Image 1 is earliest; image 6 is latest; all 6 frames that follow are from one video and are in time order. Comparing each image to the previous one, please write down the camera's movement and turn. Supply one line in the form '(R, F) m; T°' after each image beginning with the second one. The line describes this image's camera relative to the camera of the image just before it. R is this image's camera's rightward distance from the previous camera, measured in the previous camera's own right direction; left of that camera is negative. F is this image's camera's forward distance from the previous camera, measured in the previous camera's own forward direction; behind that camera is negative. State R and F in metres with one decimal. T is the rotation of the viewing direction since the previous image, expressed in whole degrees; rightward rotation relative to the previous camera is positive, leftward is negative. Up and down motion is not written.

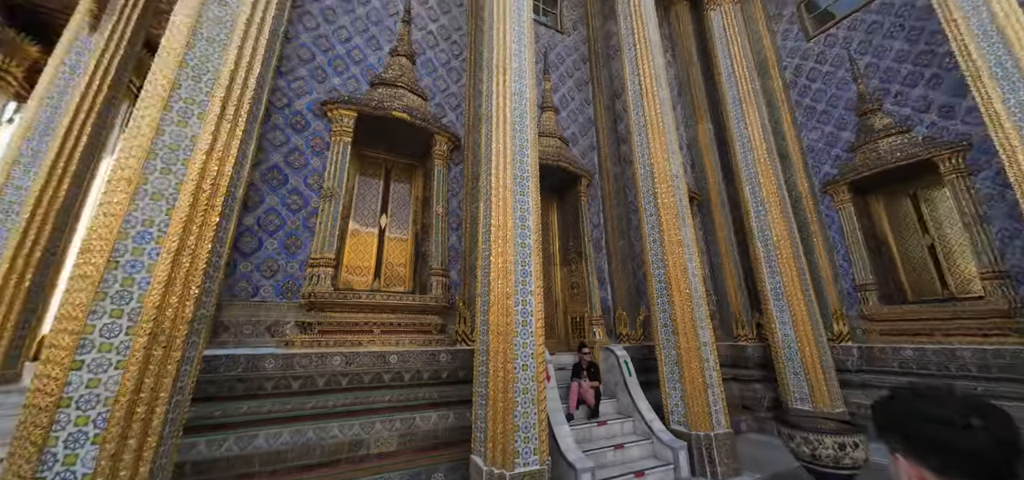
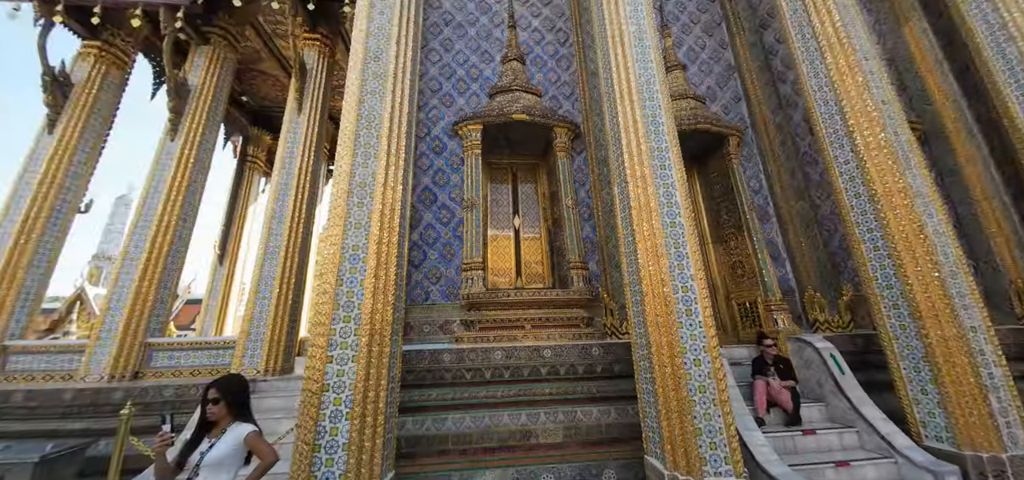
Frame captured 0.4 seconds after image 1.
(-0.1, 0.0) m; -21°
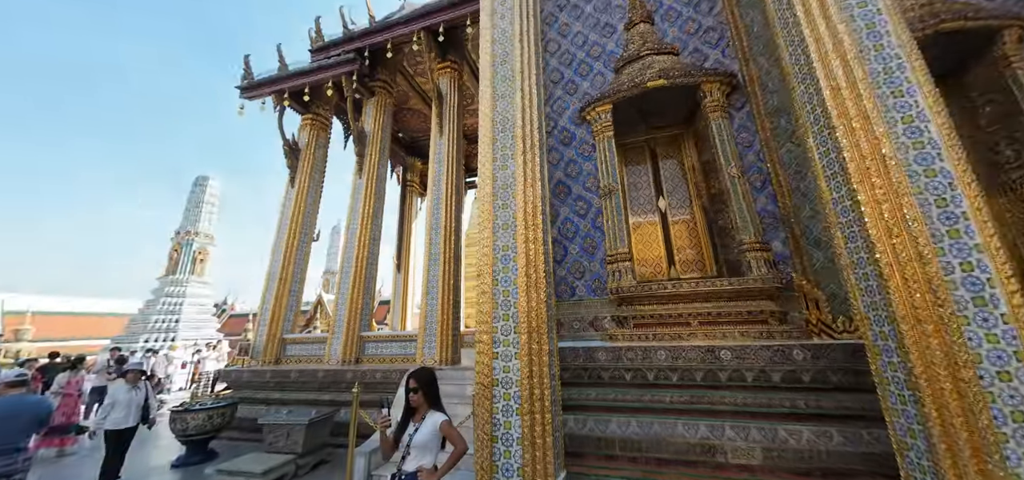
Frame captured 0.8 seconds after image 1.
(-0.1, +0.1) m; -22°
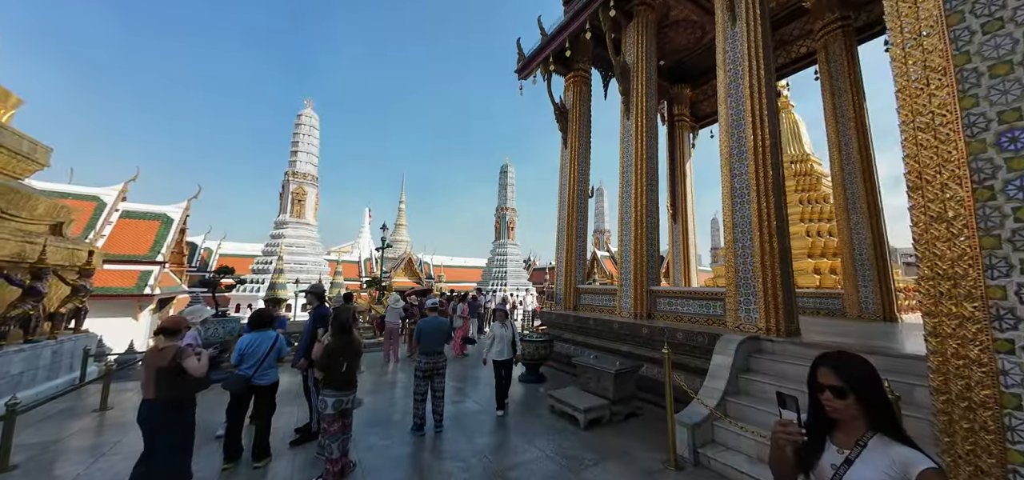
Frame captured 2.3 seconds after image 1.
(-0.5, +0.6) m; -43°
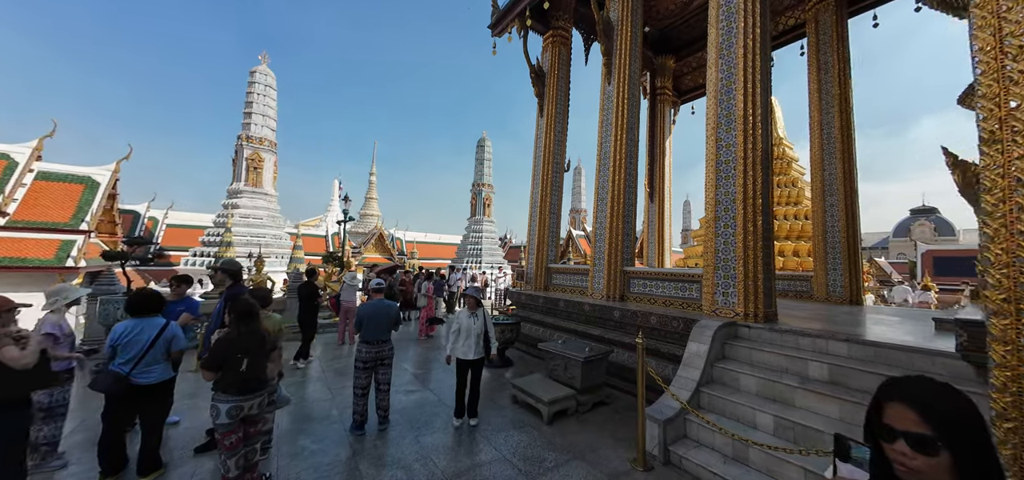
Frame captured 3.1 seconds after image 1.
(+0.2, +0.5) m; +4°
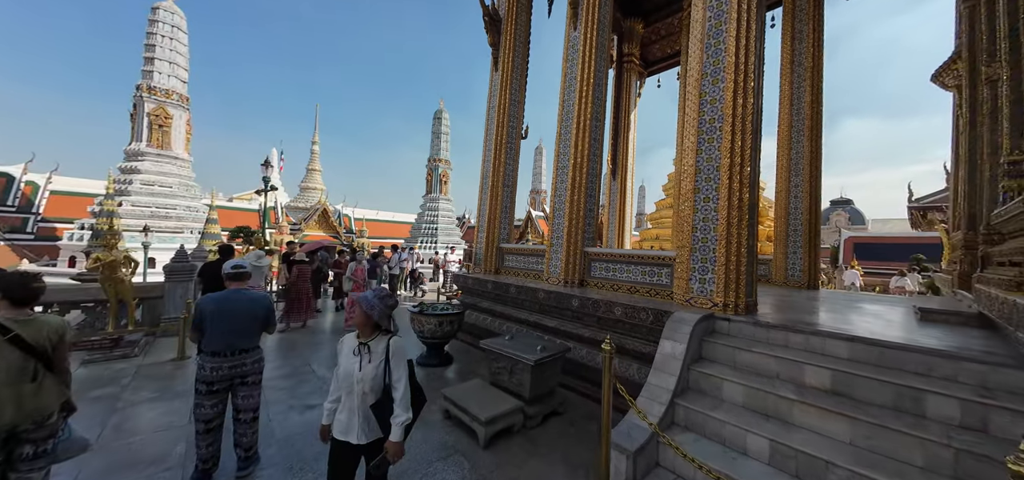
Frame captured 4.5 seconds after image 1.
(+0.2, +0.8) m; +7°
